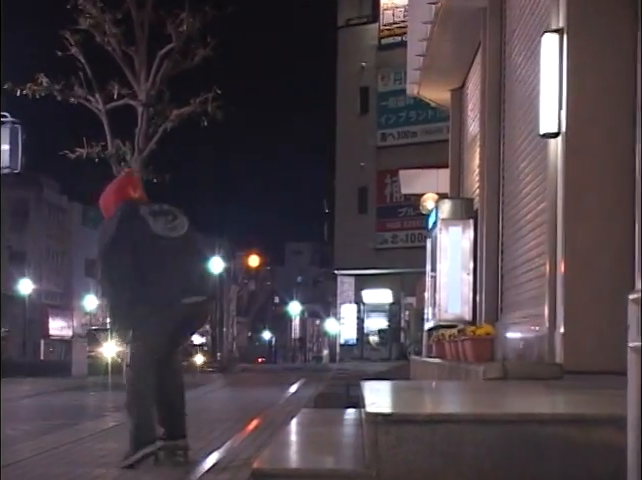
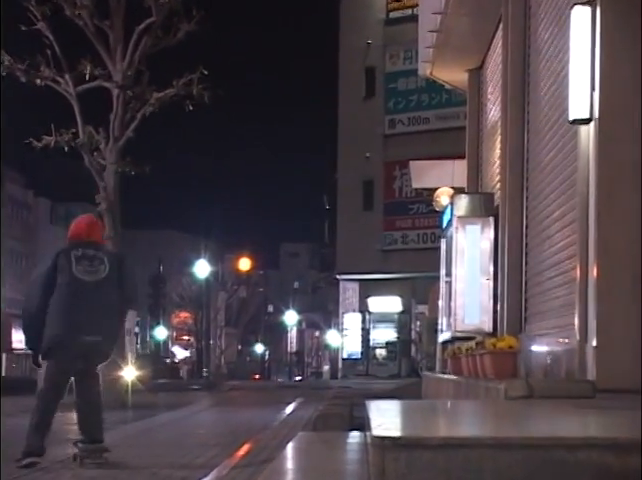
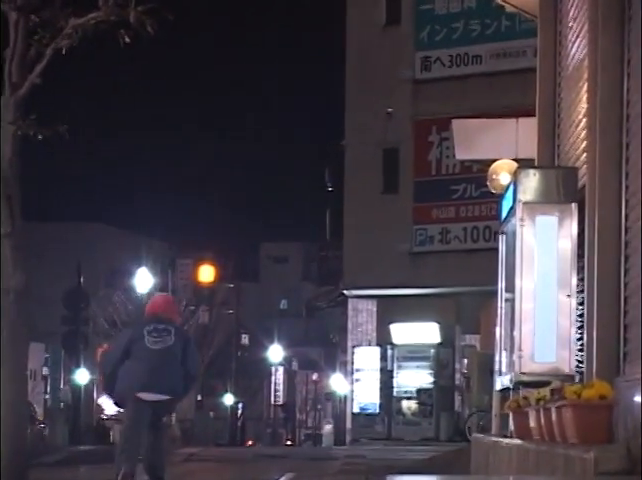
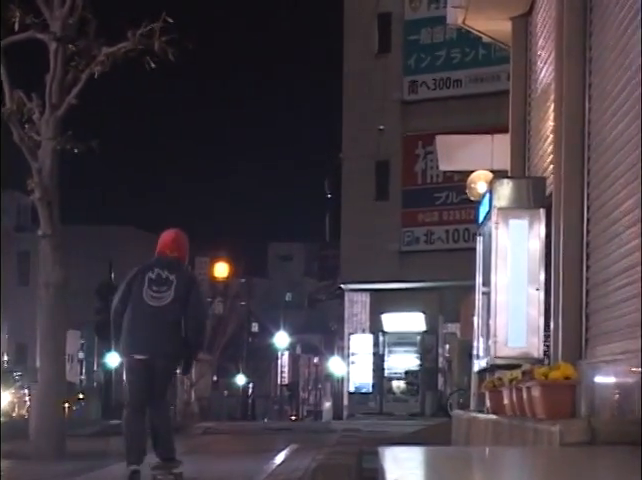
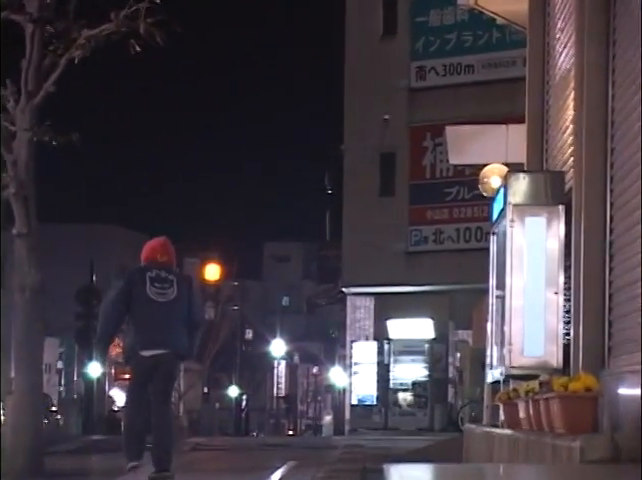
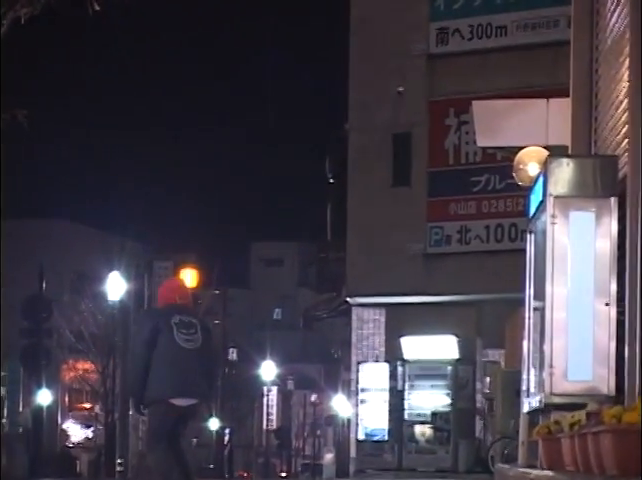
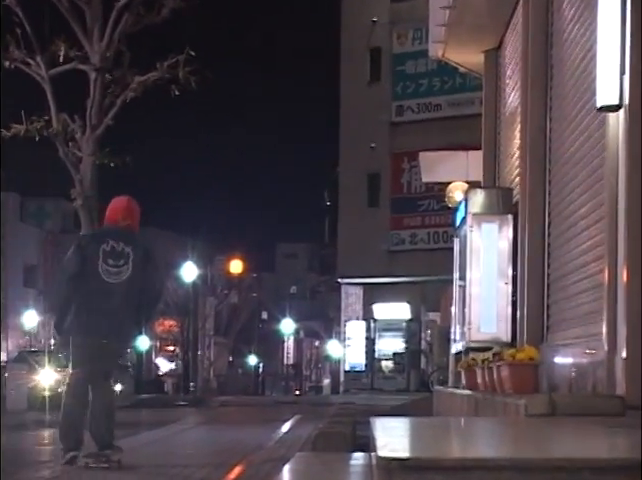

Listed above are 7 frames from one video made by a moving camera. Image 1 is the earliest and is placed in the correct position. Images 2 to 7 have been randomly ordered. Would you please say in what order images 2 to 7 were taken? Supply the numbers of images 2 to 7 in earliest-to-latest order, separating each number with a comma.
2, 7, 4, 5, 3, 6
